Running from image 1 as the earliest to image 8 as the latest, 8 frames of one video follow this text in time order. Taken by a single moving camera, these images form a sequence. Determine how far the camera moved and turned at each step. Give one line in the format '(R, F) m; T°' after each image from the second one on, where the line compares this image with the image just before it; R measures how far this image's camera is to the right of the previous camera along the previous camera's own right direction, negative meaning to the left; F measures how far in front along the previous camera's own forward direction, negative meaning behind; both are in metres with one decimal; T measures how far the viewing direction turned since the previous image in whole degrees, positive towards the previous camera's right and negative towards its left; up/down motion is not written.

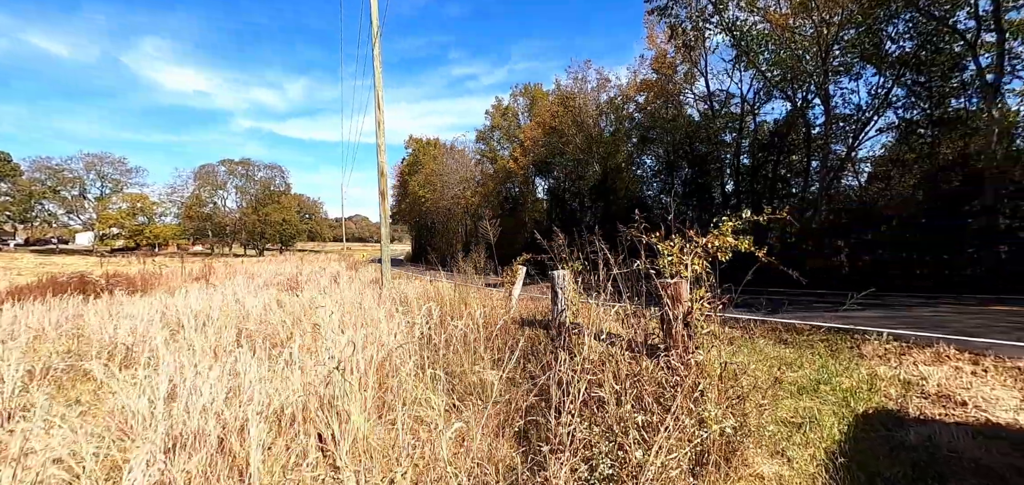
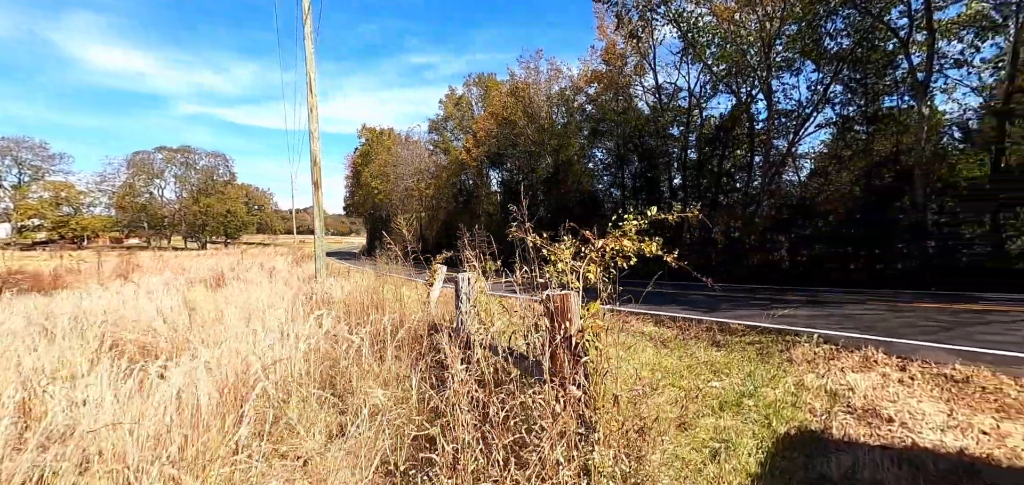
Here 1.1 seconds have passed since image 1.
(+0.6, +0.6) m; +5°
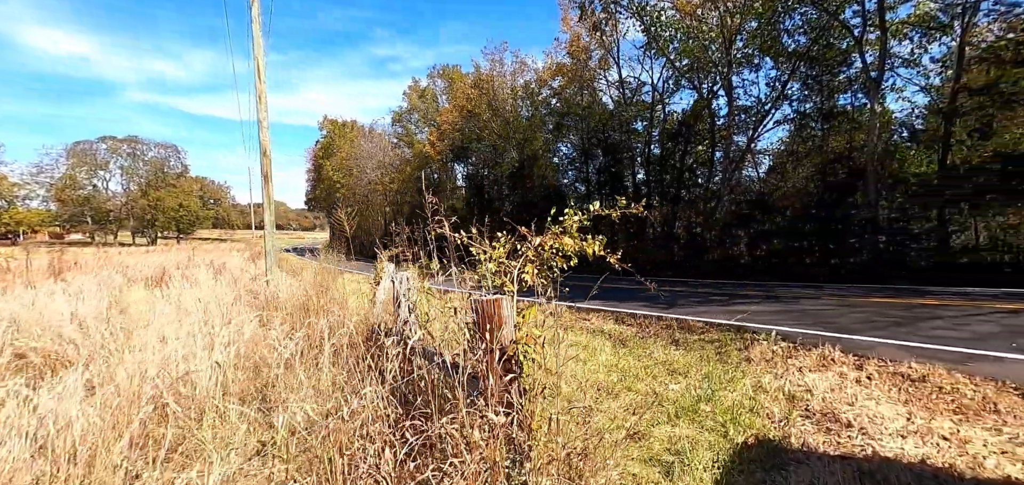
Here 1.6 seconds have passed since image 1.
(+0.2, +0.3) m; +4°
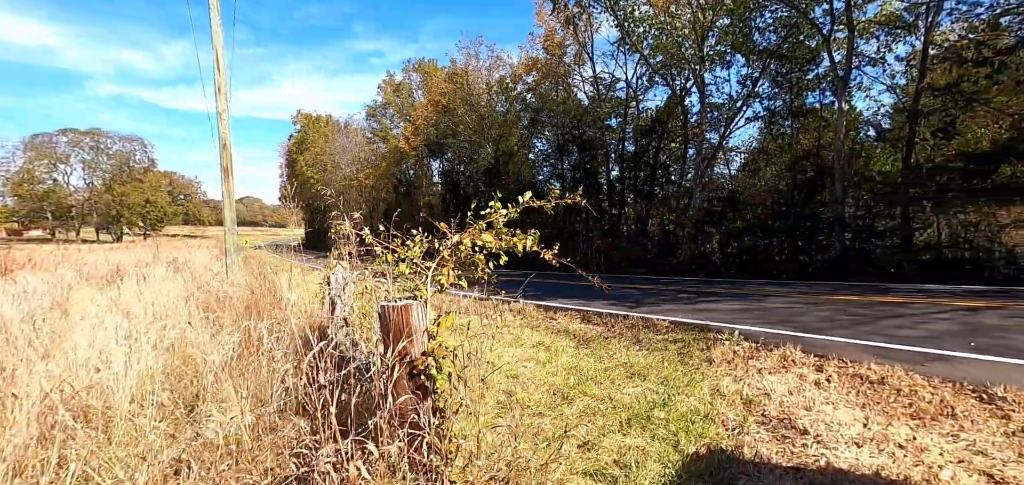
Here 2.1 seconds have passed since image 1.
(+0.3, +0.3) m; +2°
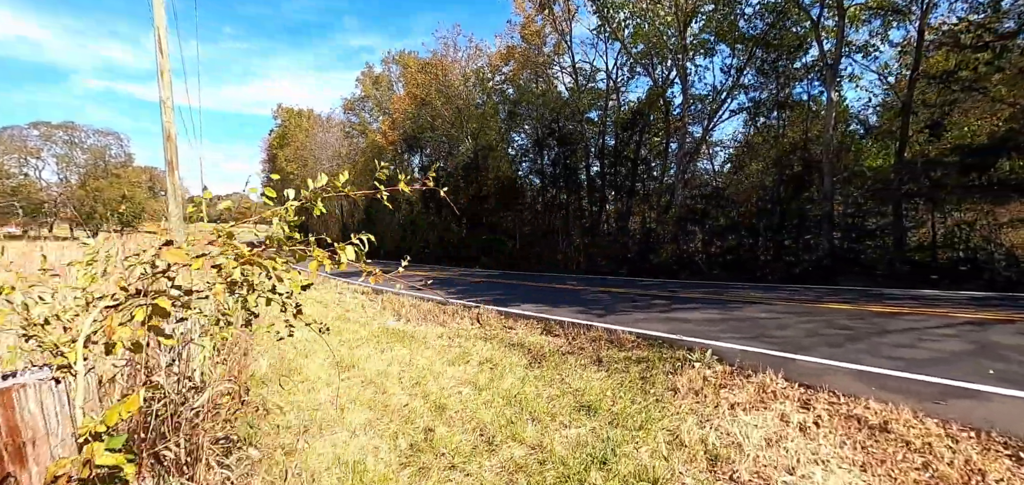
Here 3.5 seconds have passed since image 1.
(+0.6, +0.9) m; +1°
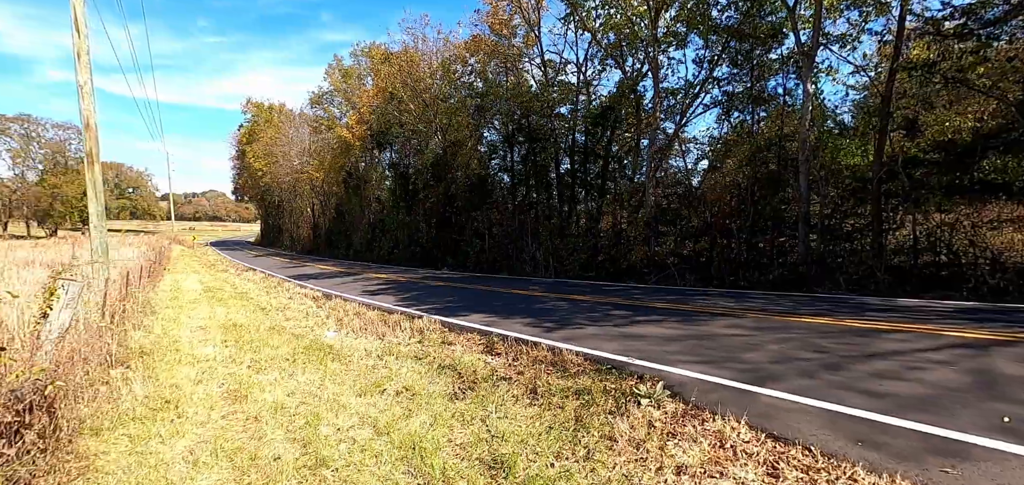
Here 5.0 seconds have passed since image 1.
(+0.6, +0.9) m; +2°
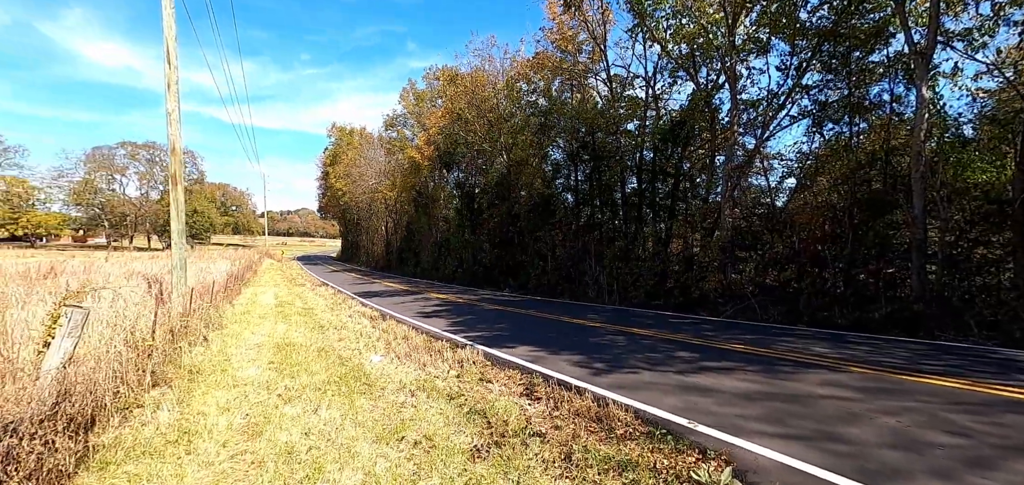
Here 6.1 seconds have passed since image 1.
(+0.3, +0.7) m; -8°
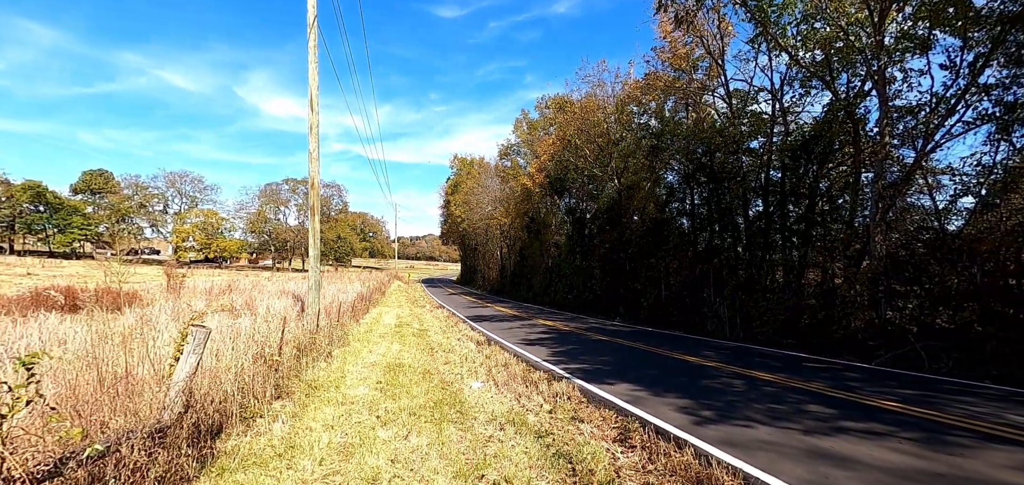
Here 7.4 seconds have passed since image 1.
(+0.3, +0.3) m; -14°
